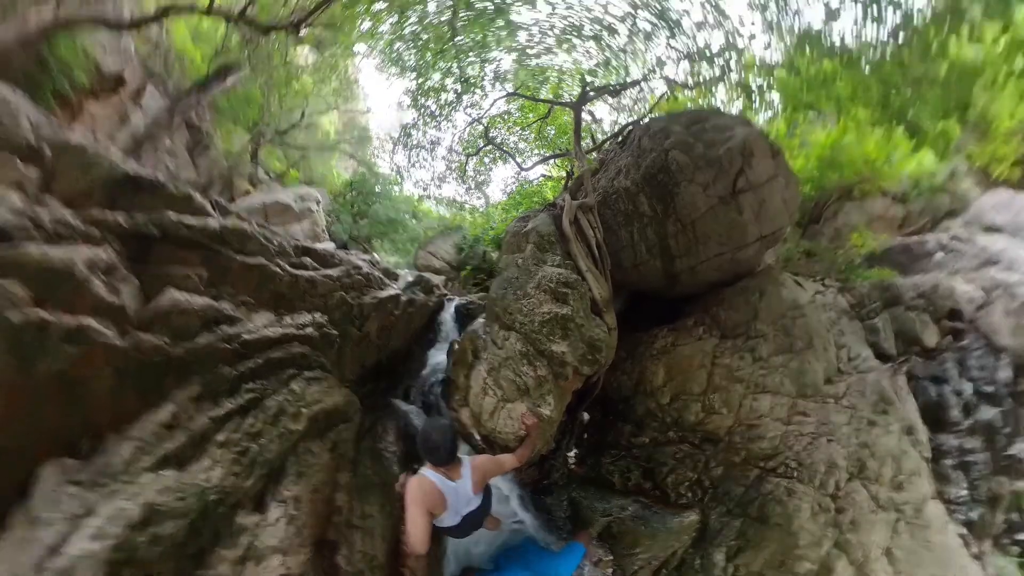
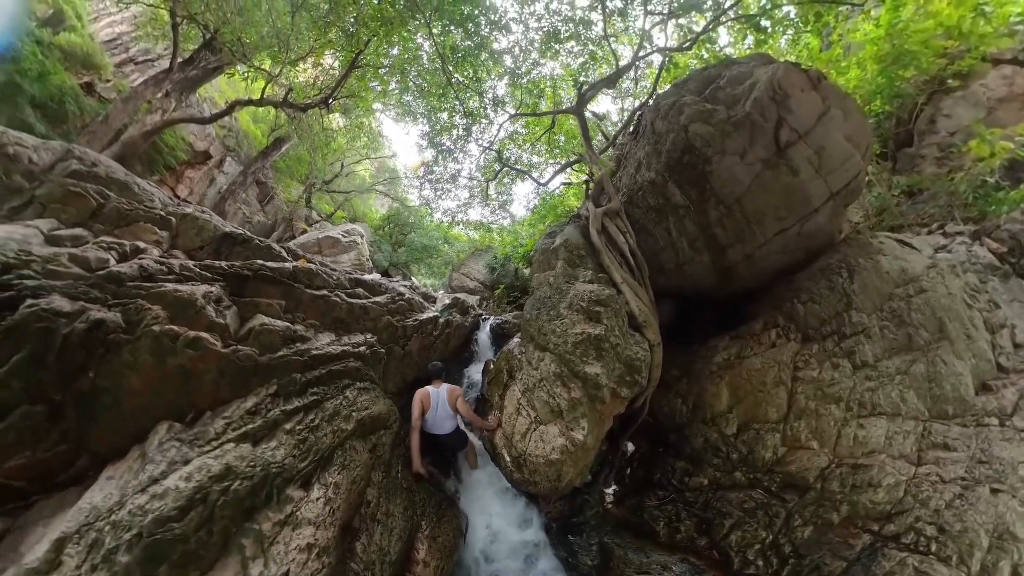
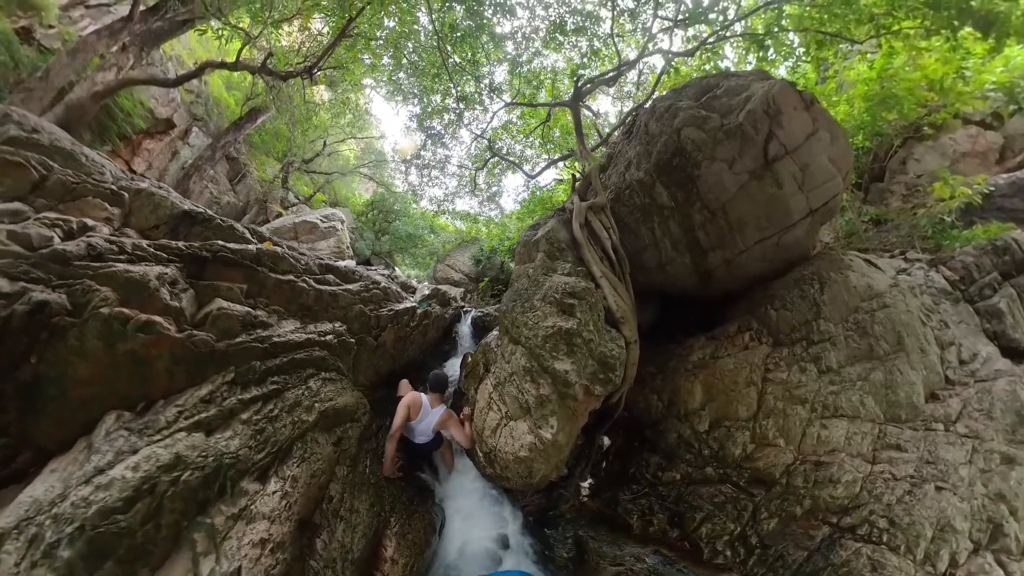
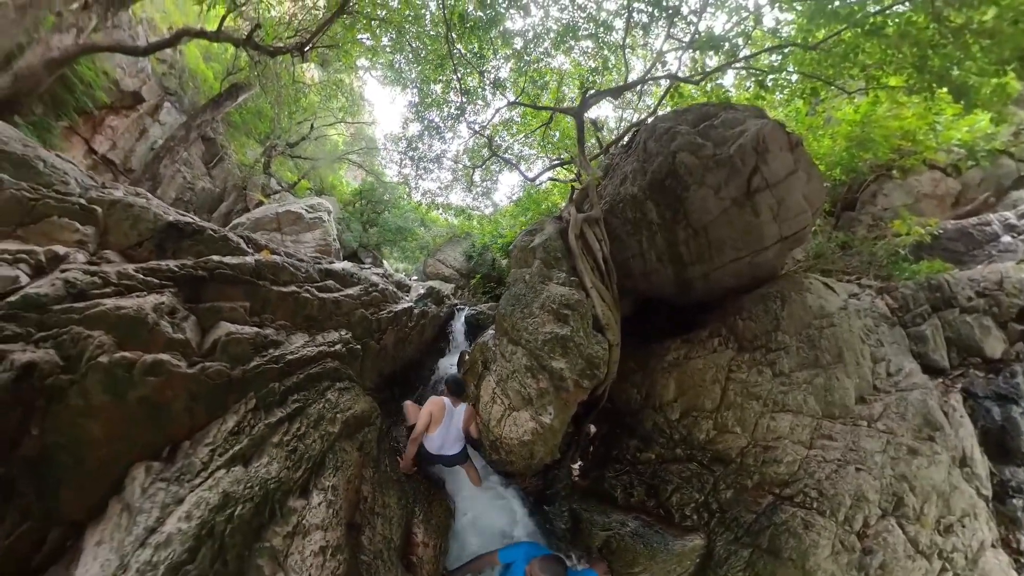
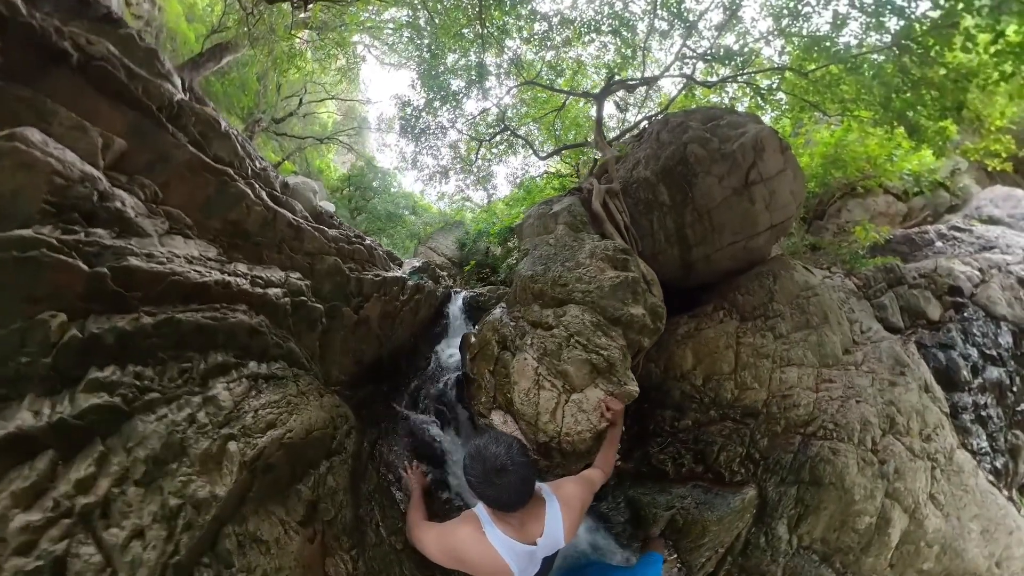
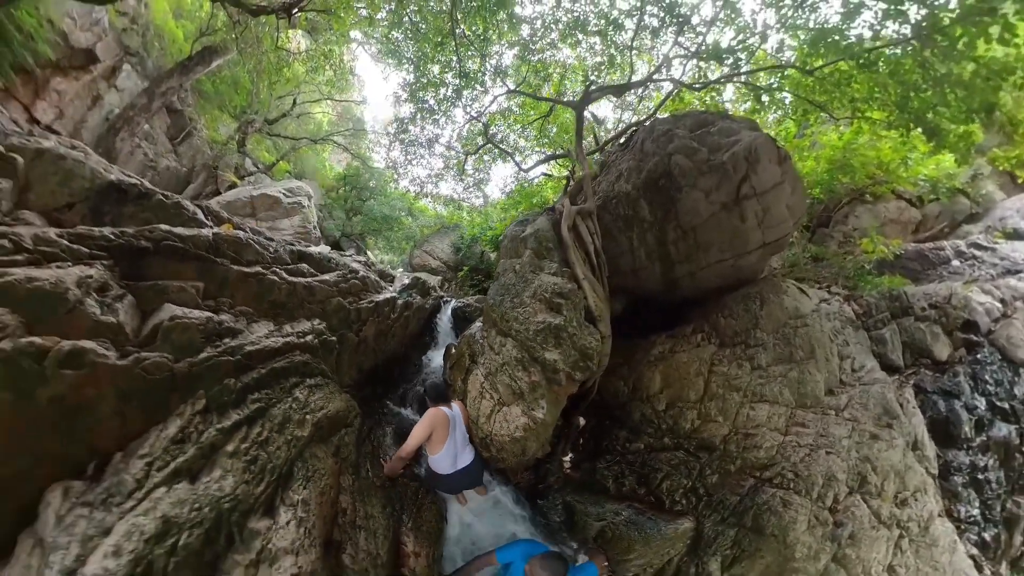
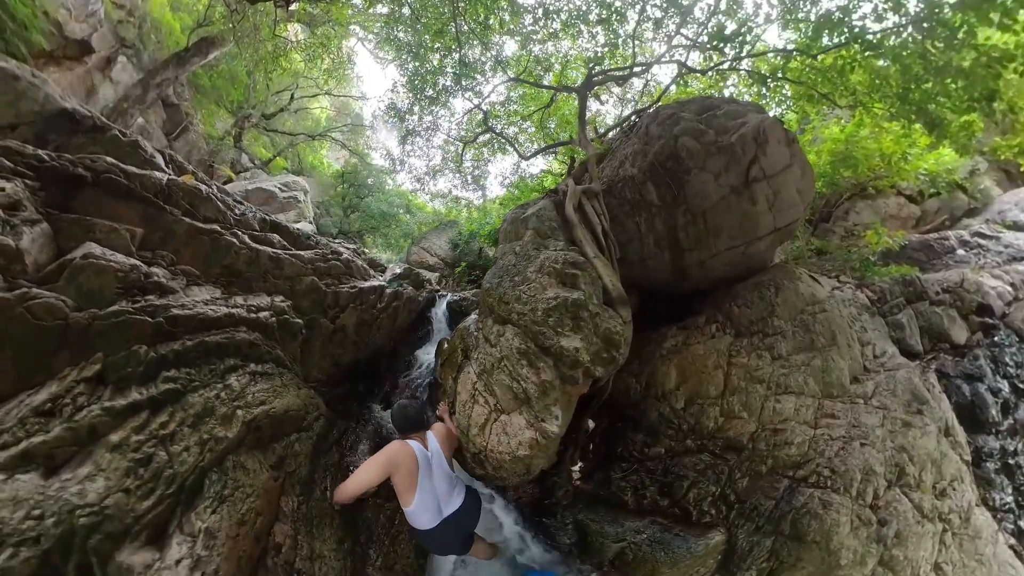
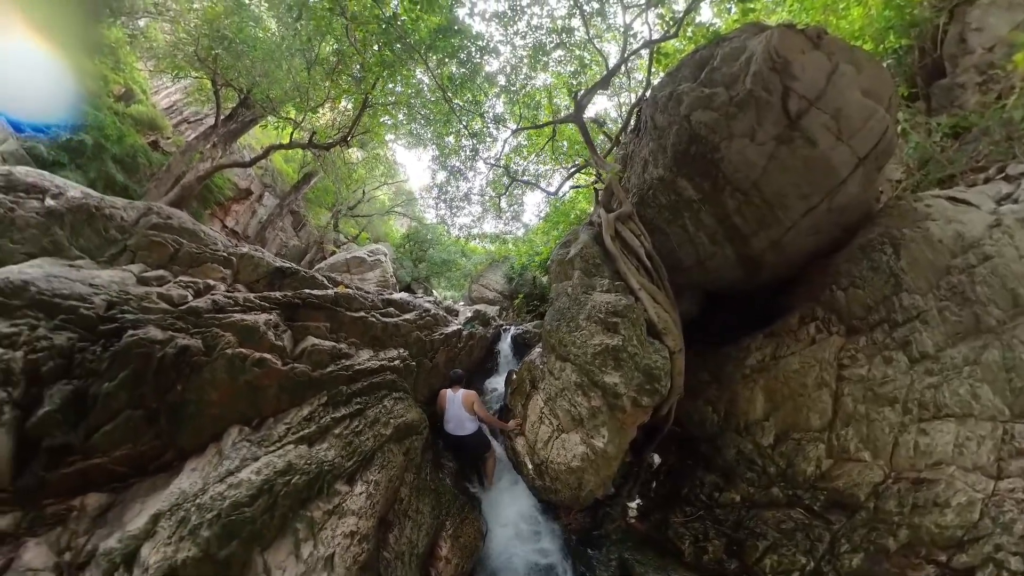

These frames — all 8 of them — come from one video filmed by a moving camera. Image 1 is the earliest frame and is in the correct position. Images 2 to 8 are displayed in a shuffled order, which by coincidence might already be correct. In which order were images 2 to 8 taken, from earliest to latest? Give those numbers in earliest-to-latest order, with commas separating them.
5, 7, 6, 4, 3, 2, 8
